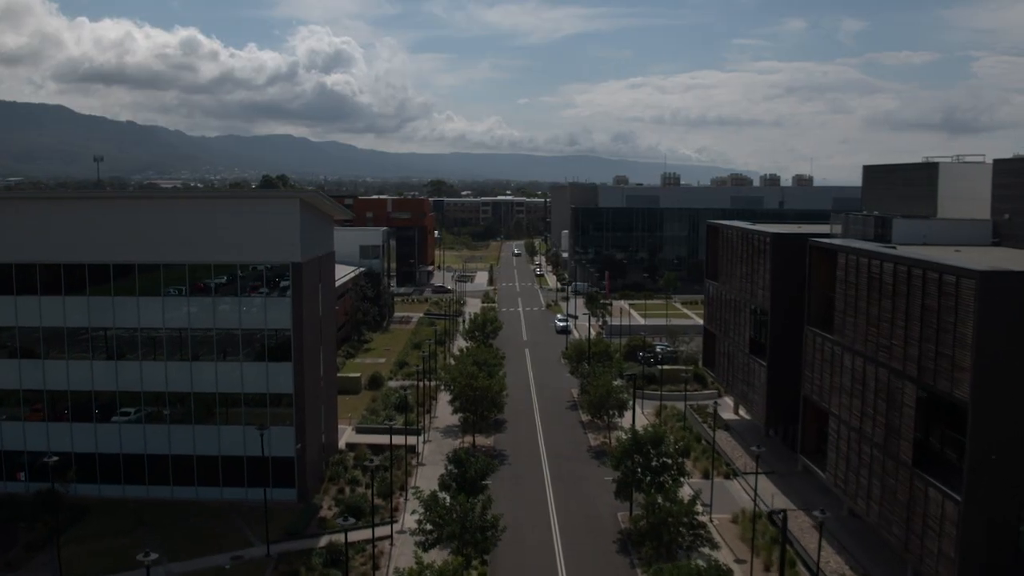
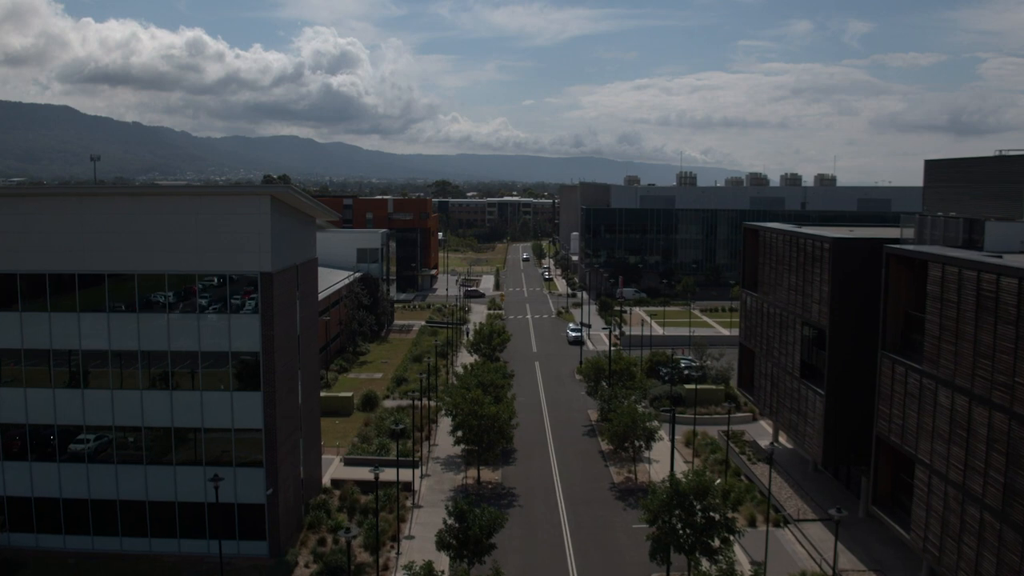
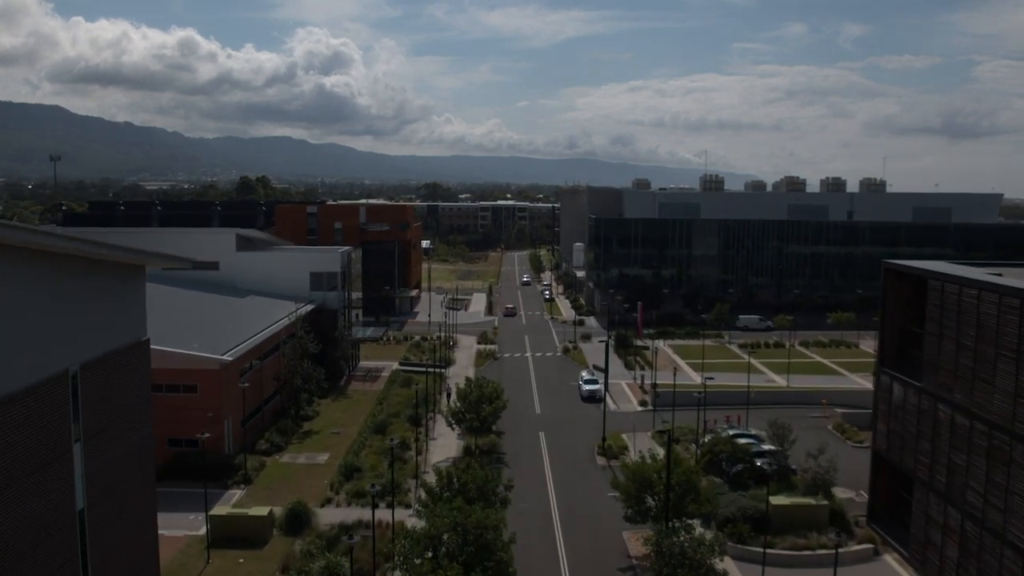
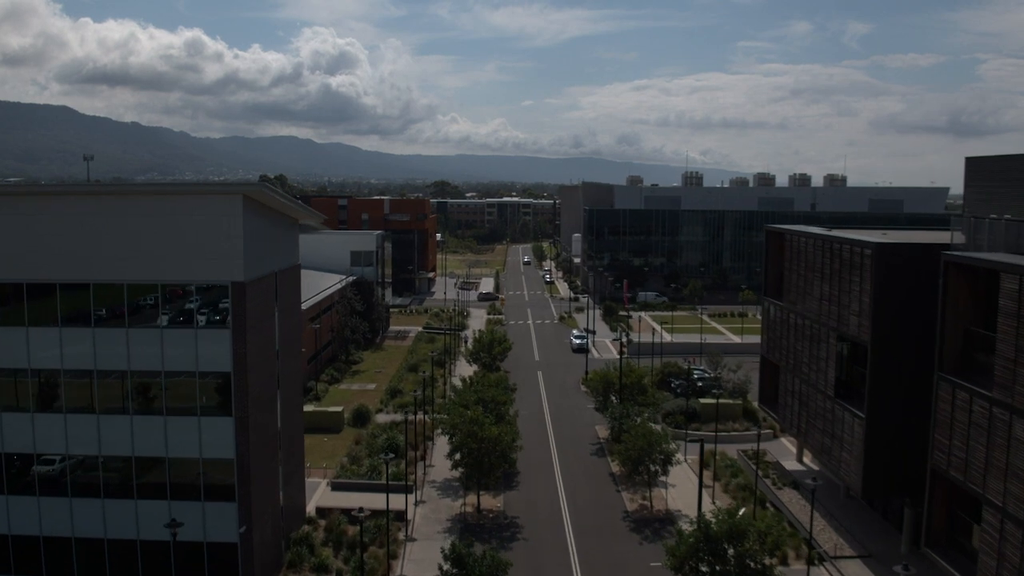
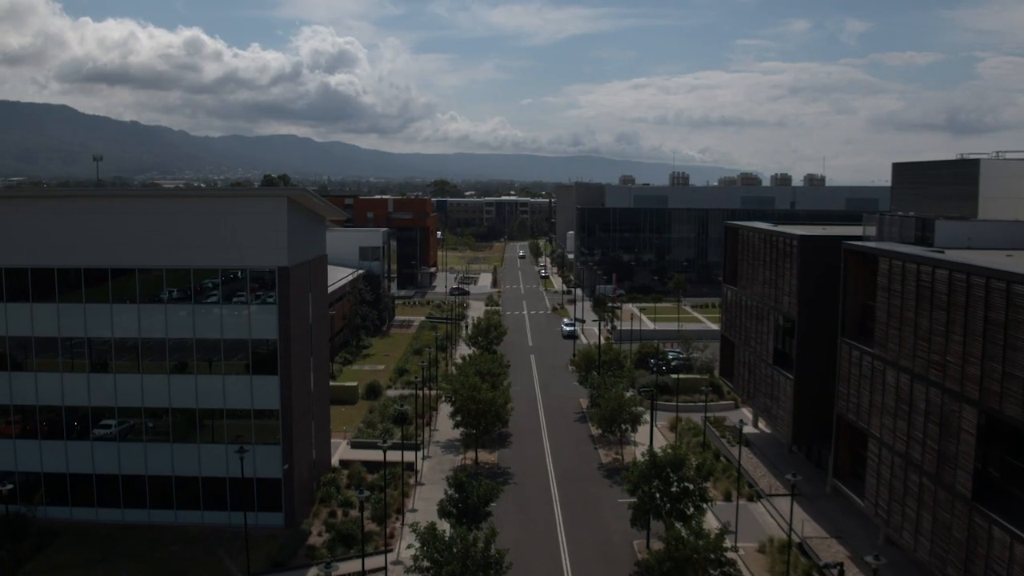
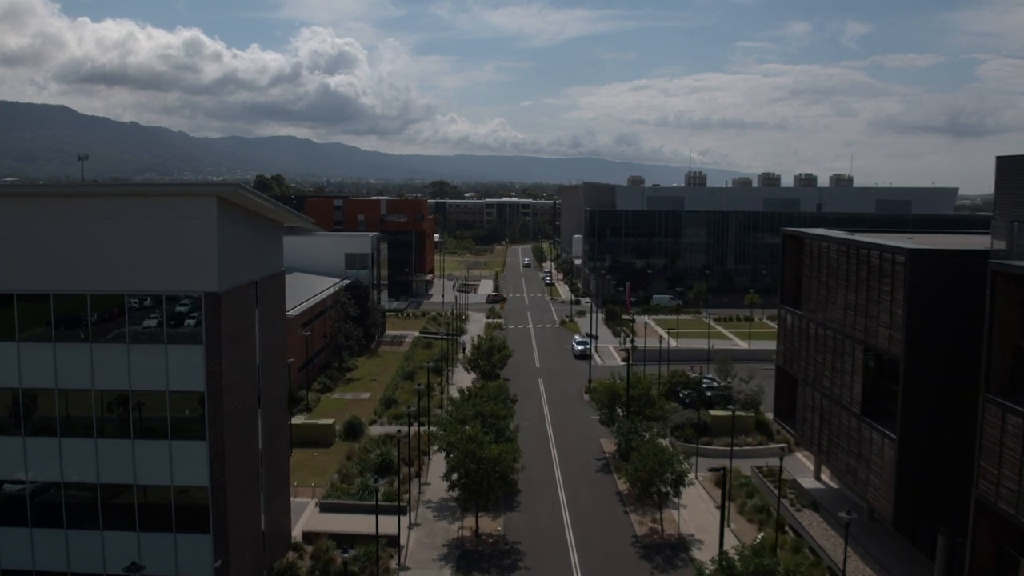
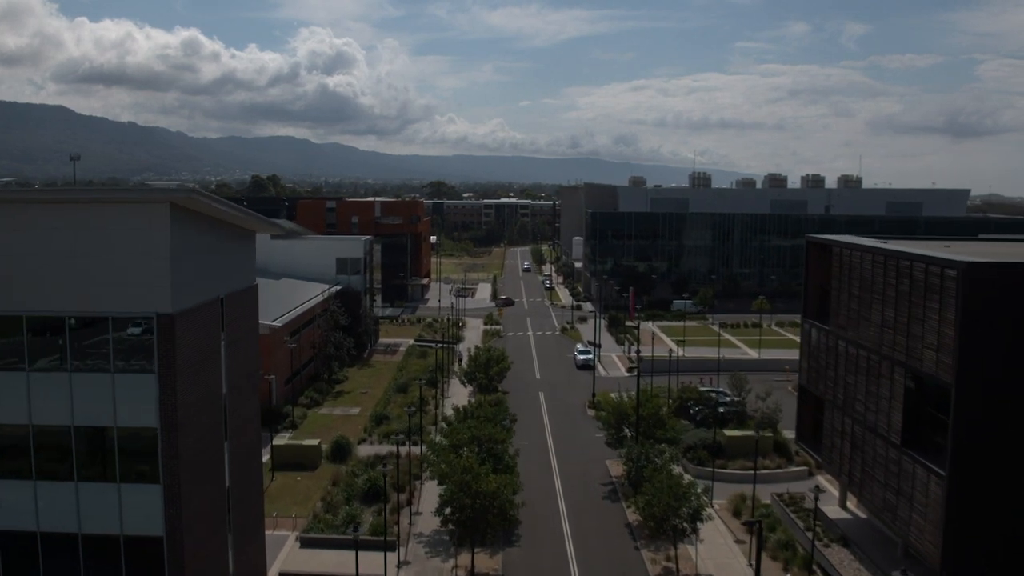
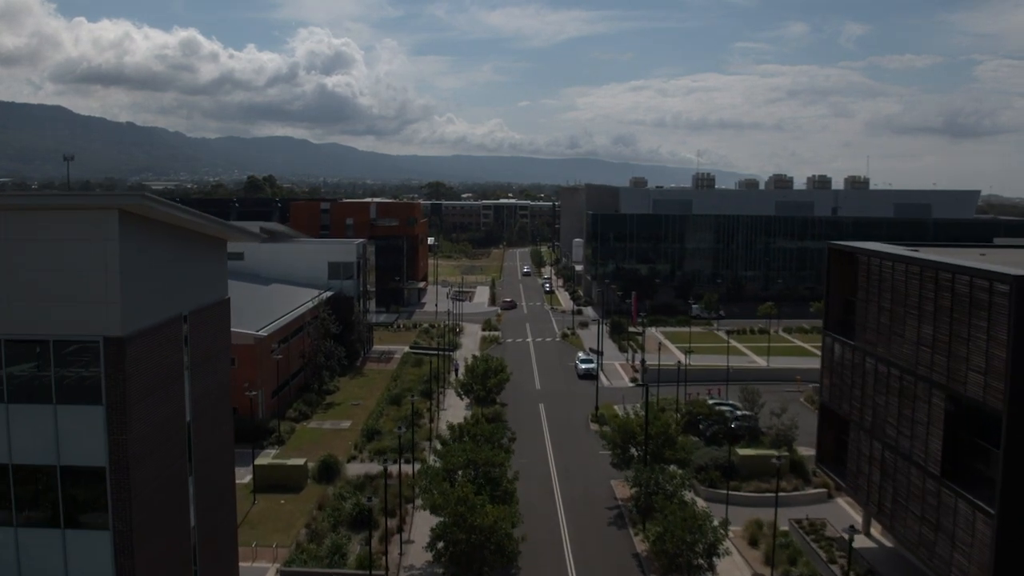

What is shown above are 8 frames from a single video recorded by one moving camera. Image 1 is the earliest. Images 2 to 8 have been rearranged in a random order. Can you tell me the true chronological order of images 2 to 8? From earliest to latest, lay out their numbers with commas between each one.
5, 2, 4, 6, 7, 8, 3
